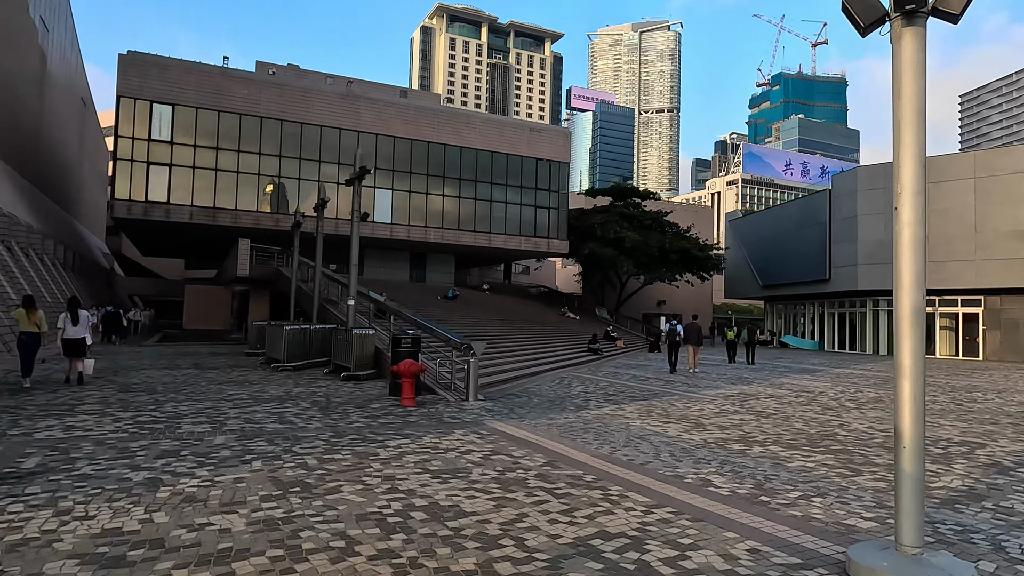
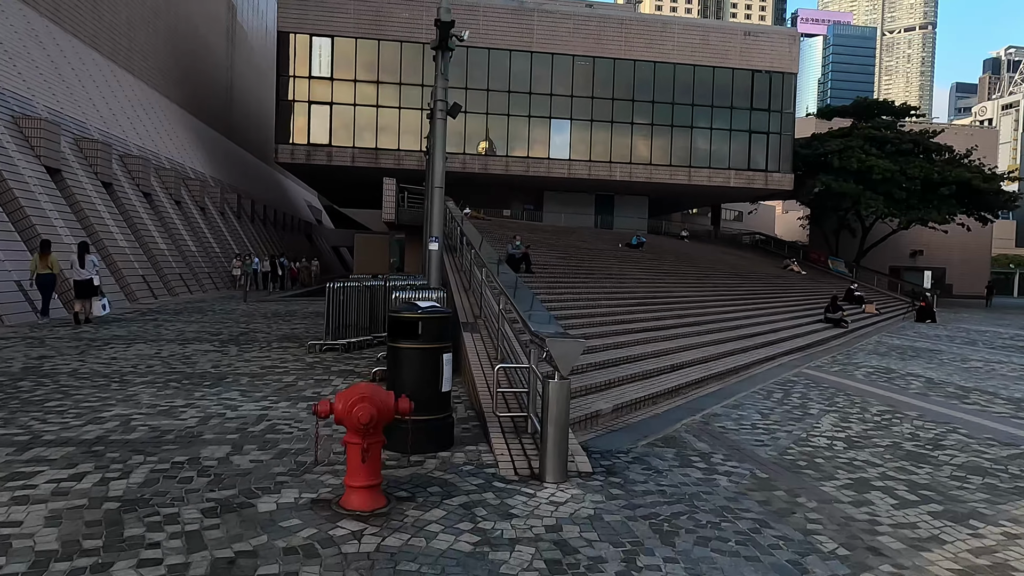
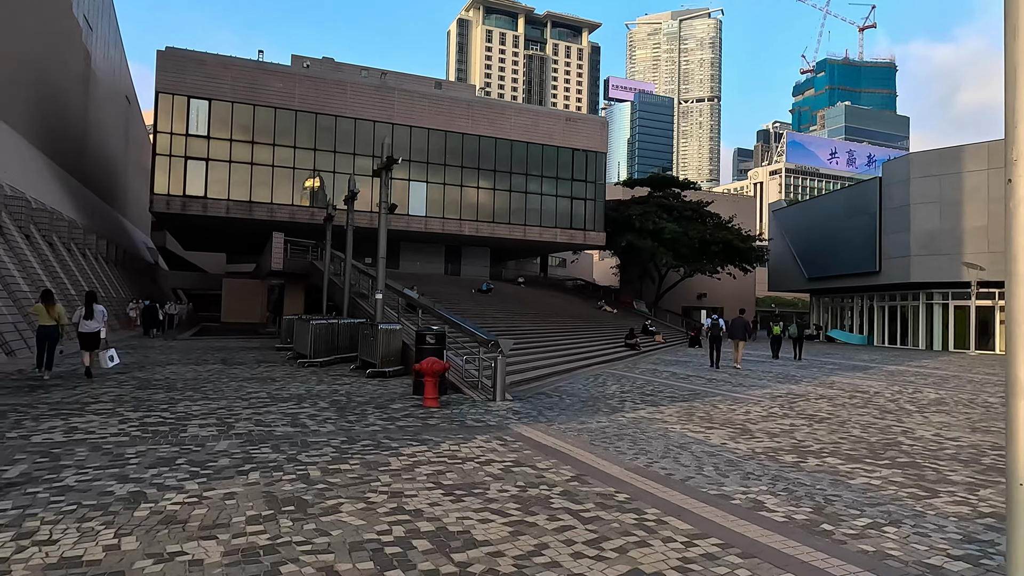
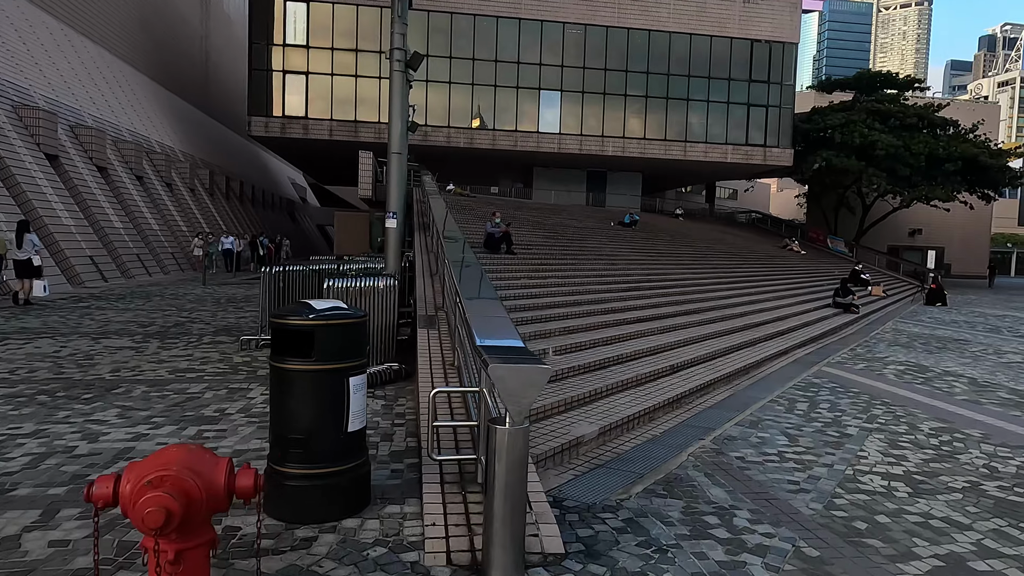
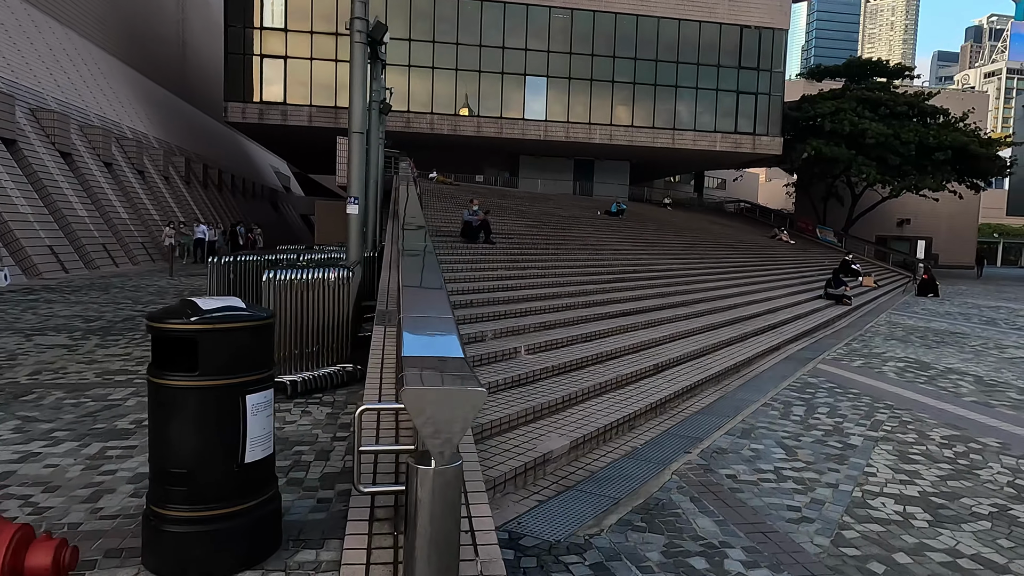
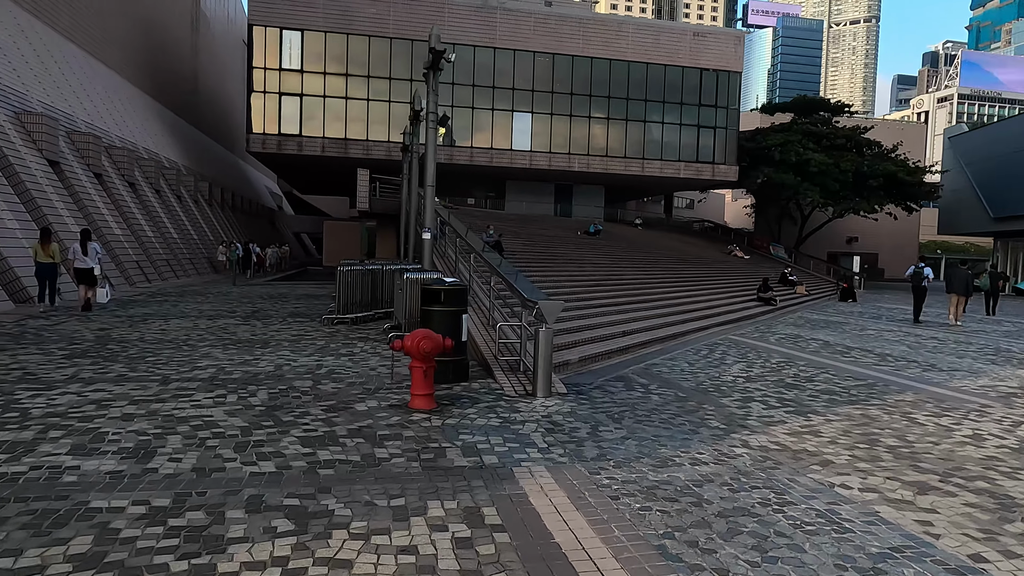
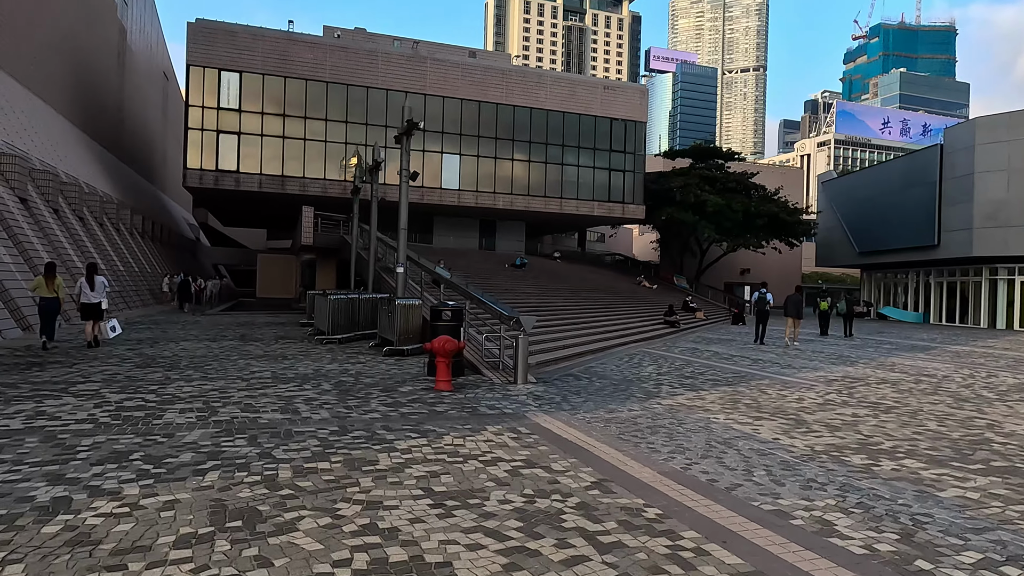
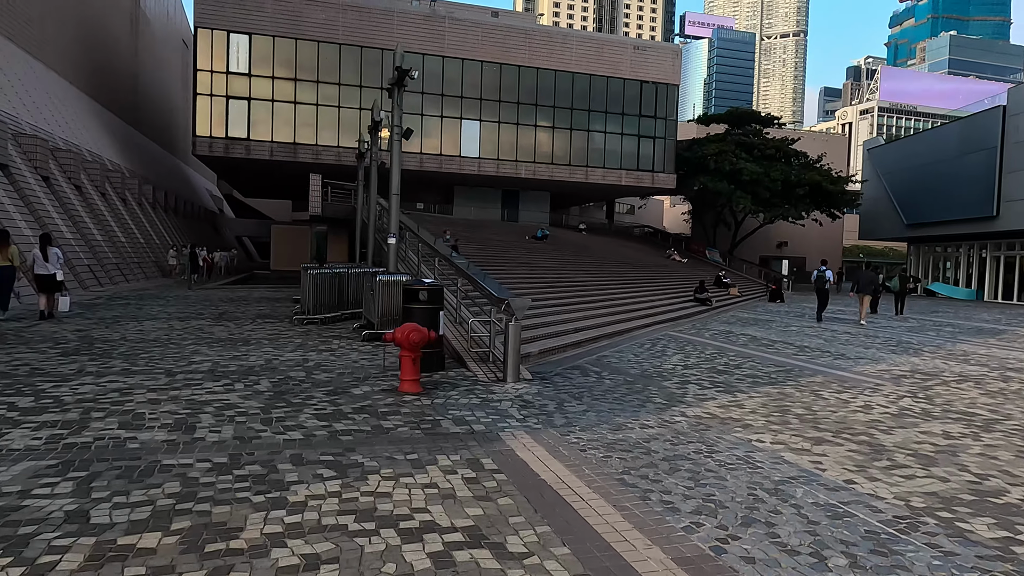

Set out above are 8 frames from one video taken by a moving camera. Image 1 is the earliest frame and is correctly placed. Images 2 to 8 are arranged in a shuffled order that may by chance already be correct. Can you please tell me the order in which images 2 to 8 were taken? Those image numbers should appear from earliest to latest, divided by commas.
3, 7, 8, 6, 2, 4, 5
